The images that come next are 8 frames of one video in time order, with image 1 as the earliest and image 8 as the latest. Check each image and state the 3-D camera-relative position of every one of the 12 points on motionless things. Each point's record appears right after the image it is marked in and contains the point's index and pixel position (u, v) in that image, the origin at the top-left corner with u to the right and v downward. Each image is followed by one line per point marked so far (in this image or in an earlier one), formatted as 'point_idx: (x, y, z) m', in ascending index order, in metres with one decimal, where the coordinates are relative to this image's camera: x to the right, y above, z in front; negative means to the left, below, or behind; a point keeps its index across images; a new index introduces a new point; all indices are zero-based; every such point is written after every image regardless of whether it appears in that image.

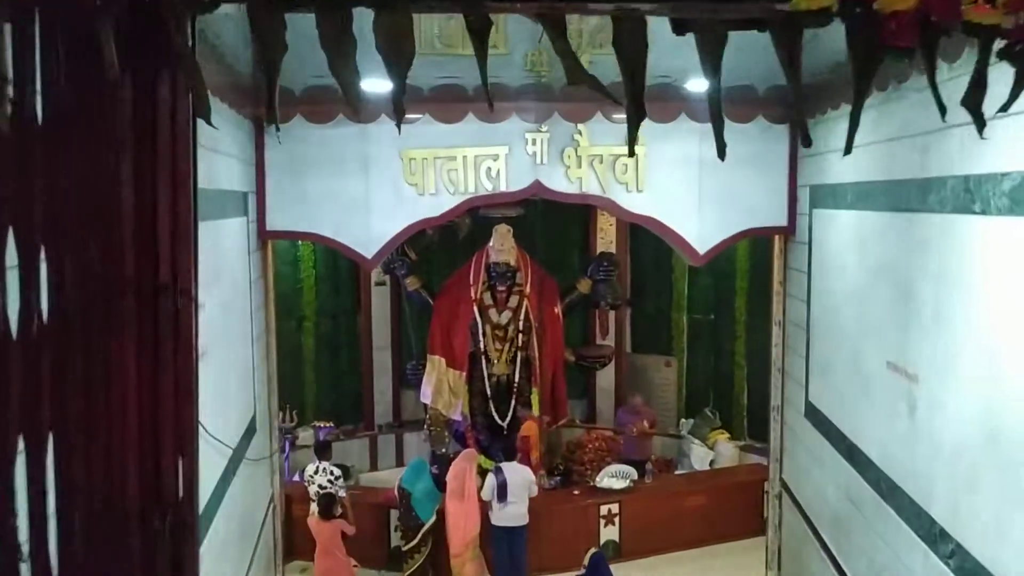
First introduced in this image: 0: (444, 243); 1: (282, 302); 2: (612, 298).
0: (-0.5, +0.3, +6.6) m
1: (-1.6, -0.1, +6.4) m
2: (+0.7, -0.1, +6.2) m
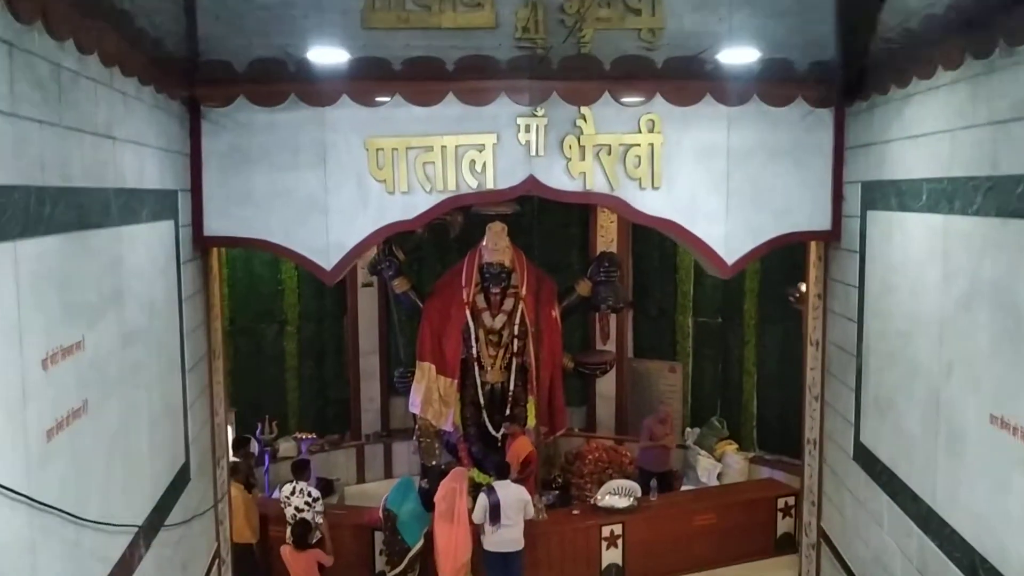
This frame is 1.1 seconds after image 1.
0: (-0.5, +0.3, +6.2) m
1: (-1.6, -0.1, +6.0) m
2: (+0.6, -0.1, +5.8) m
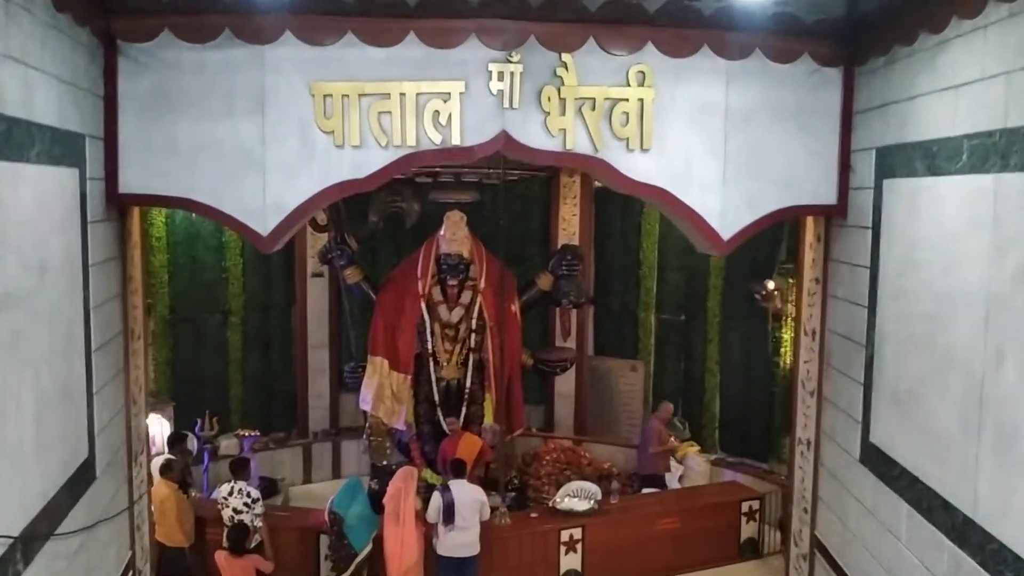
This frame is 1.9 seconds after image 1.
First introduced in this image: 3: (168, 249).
0: (-0.8, +0.4, +5.9) m
1: (-1.9, 0.0, +5.7) m
2: (+0.4, 0.0, +5.6) m
3: (-2.1, +0.2, +5.5) m
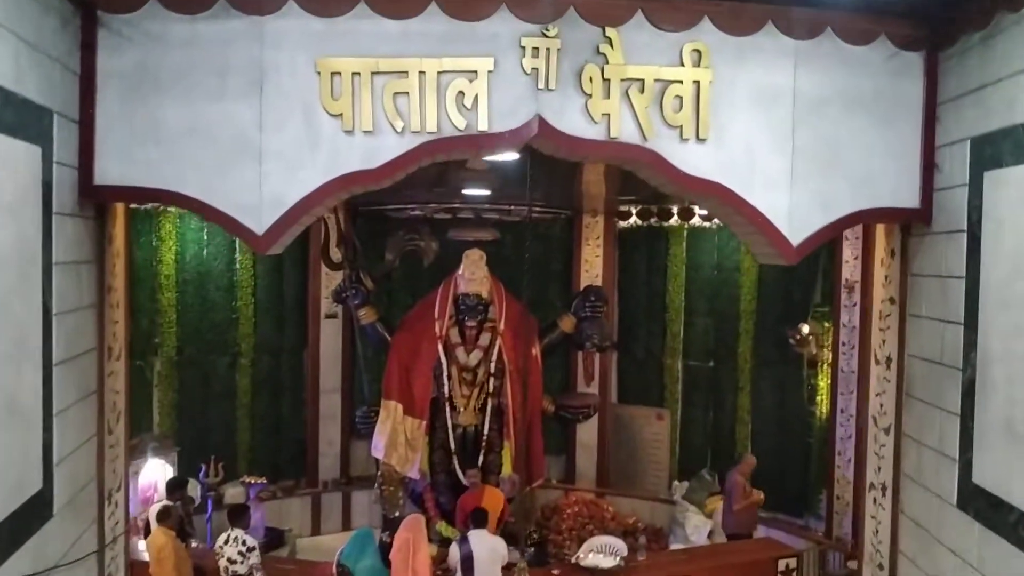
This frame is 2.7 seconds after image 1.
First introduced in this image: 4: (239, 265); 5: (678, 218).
0: (-0.7, +0.1, +5.7) m
1: (-1.8, -0.3, +5.5) m
2: (+0.5, -0.3, +5.3) m
3: (-1.9, 0.0, +5.3) m
4: (-1.6, +0.1, +5.5) m
5: (+1.0, +0.4, +5.8) m
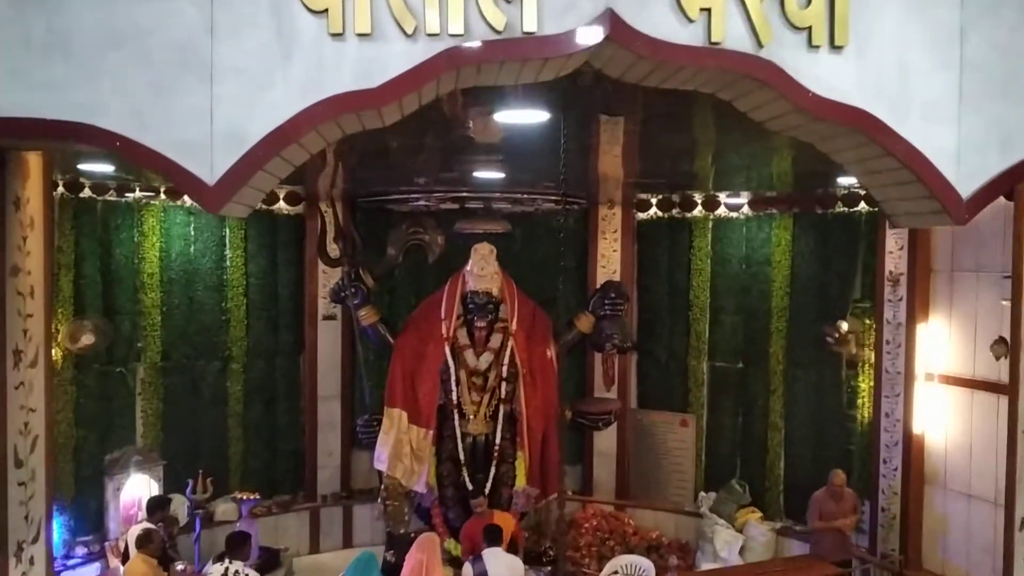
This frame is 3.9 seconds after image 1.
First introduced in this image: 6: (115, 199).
0: (-0.6, +0.1, +5.3) m
1: (-1.7, -0.3, +5.1) m
2: (+0.6, -0.3, +4.9) m
3: (-1.9, 0.0, +4.9) m
4: (-1.6, +0.1, +5.1) m
5: (+1.1, +0.5, +5.4) m
6: (-2.0, +0.5, +4.7) m
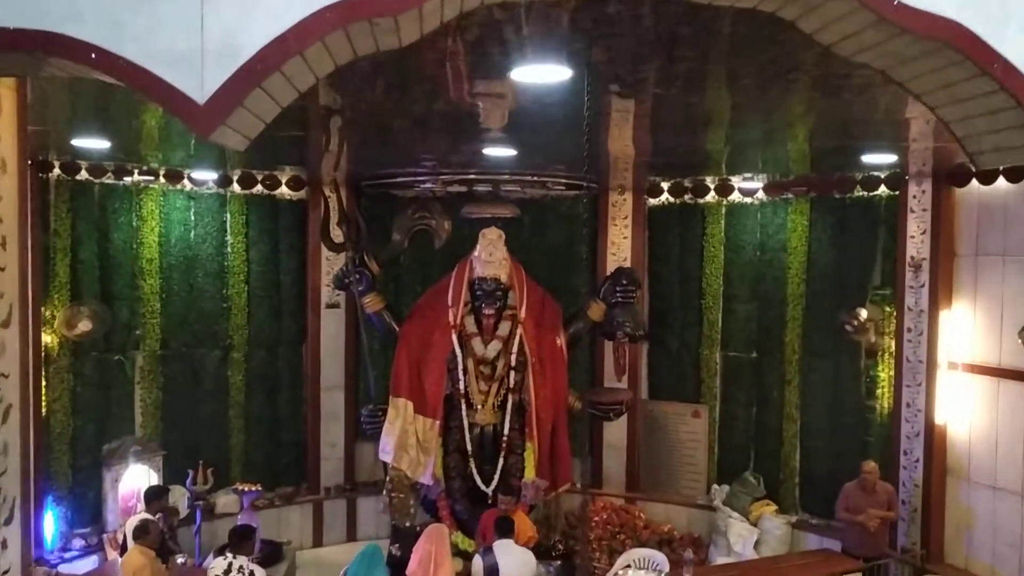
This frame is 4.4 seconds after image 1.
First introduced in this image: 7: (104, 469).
0: (-0.5, +0.2, +5.2) m
1: (-1.7, -0.2, +4.9) m
2: (+0.6, -0.2, +4.8) m
3: (-1.8, +0.1, +4.8) m
4: (-1.5, +0.2, +5.0) m
5: (+1.2, +0.5, +5.2) m
6: (-2.0, +0.5, +4.6) m
7: (-2.0, -0.9, +4.5) m
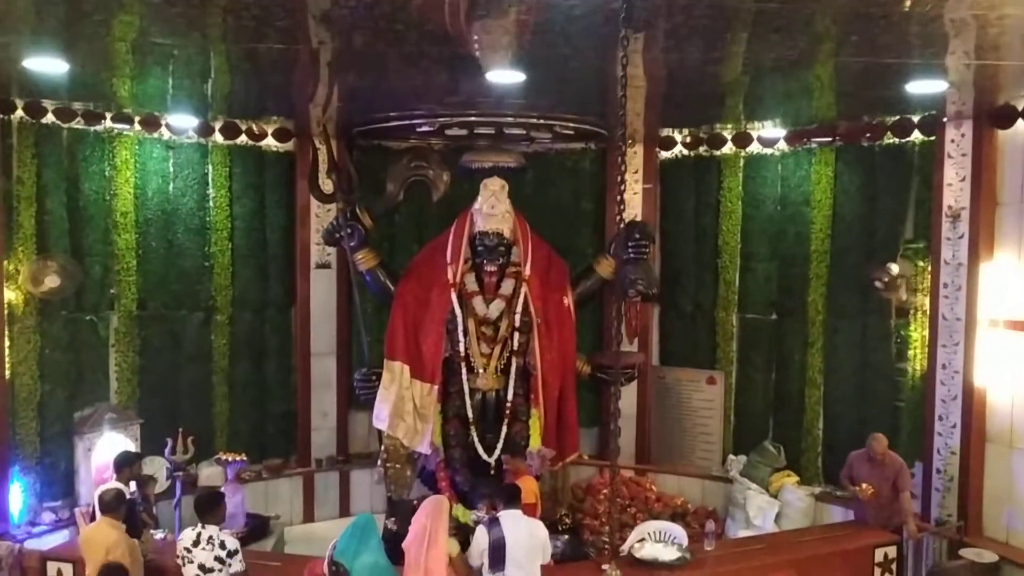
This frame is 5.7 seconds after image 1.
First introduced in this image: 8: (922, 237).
0: (-0.5, +0.4, +4.8) m
1: (-1.6, 0.0, +4.6) m
2: (+0.6, 0.0, +4.4) m
3: (-1.8, +0.3, +4.4) m
4: (-1.5, +0.4, +4.6) m
5: (+1.2, +0.8, +4.9) m
6: (-2.0, +0.7, +4.2) m
7: (-2.0, -0.7, +4.1) m
8: (+1.9, +0.2, +4.2) m
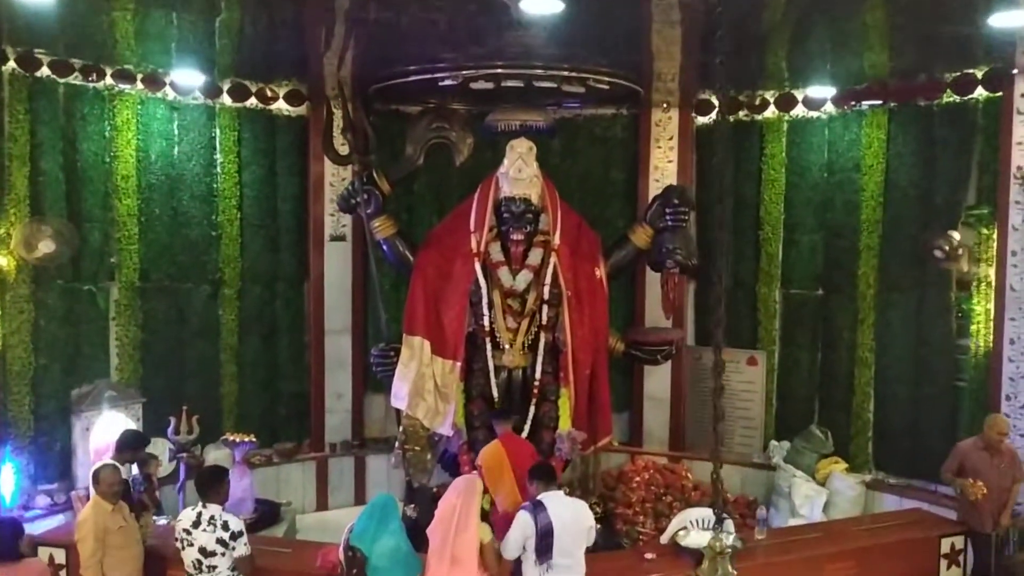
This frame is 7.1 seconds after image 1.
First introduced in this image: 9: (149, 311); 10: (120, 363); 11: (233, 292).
0: (-0.4, +0.5, +4.5) m
1: (-1.5, +0.2, +4.3) m
2: (+0.8, +0.2, +4.1) m
3: (-1.7, +0.4, +4.1) m
4: (-1.4, +0.6, +4.4) m
5: (+1.3, +0.9, +4.6) m
6: (-1.8, +0.9, +3.9) m
7: (-1.8, -0.5, +3.9) m
8: (+2.0, +0.4, +3.9) m
9: (-1.7, -0.1, +4.2) m
10: (-1.8, -0.3, +4.1) m
11: (-1.3, 0.0, +4.4) m
